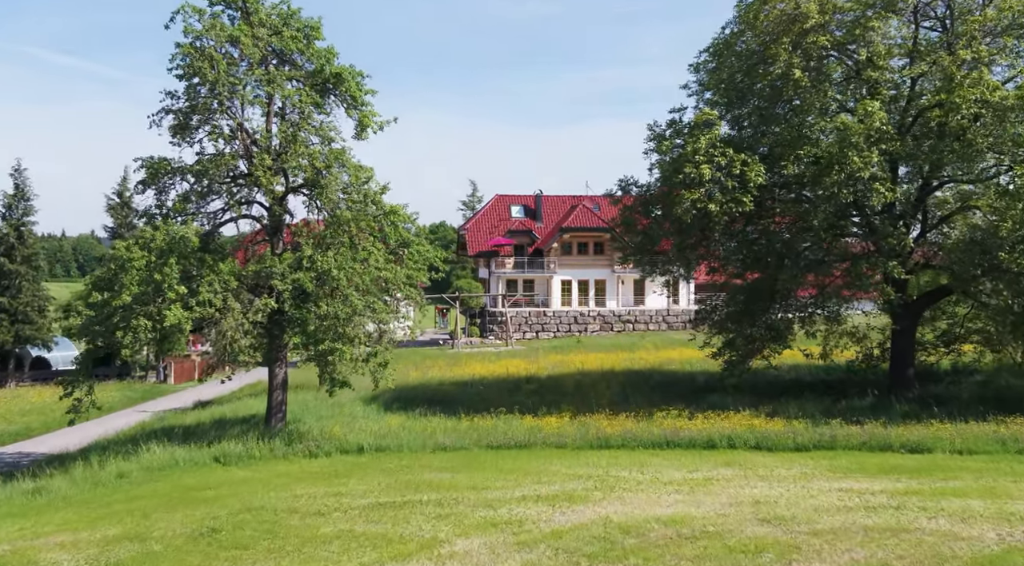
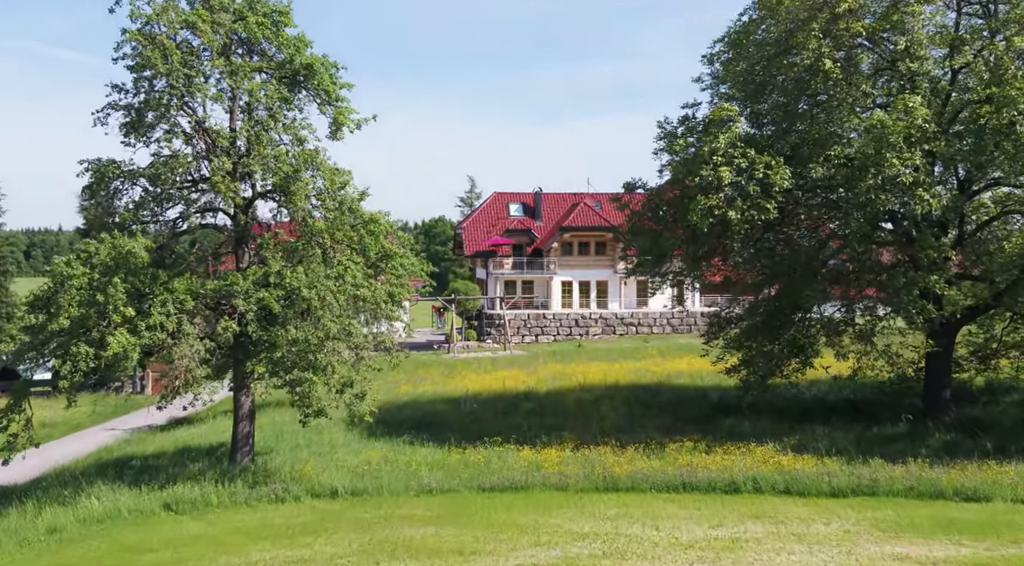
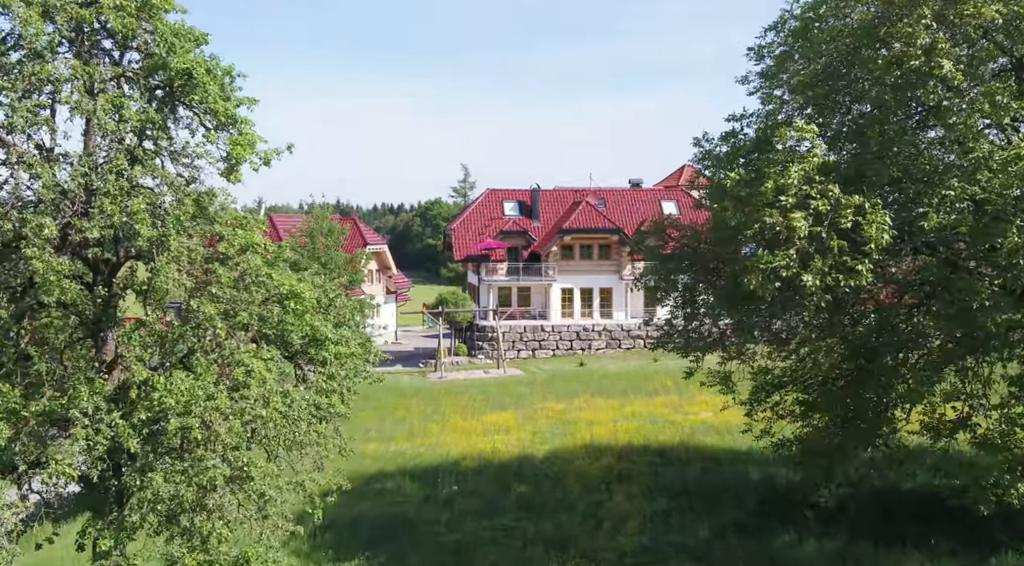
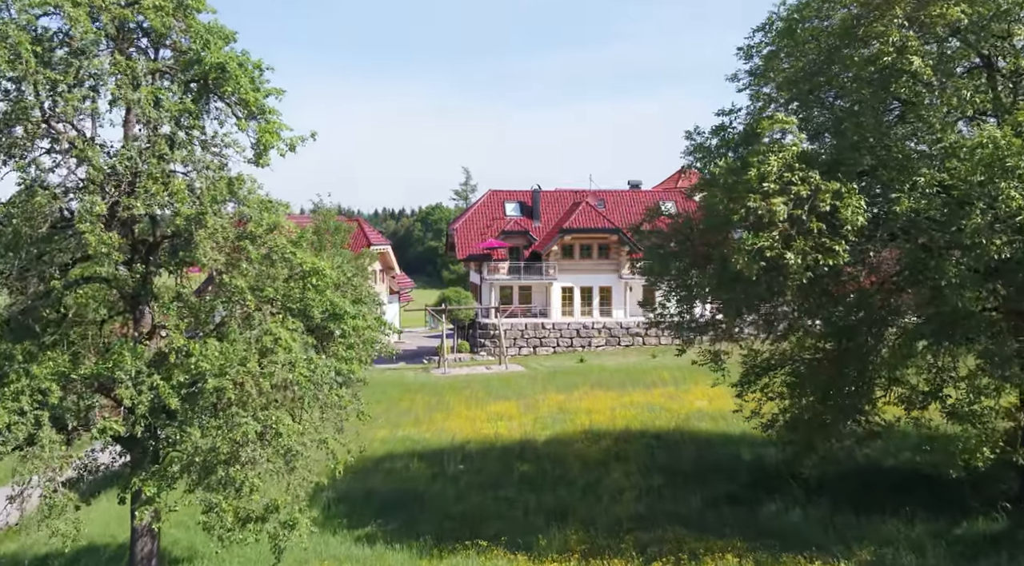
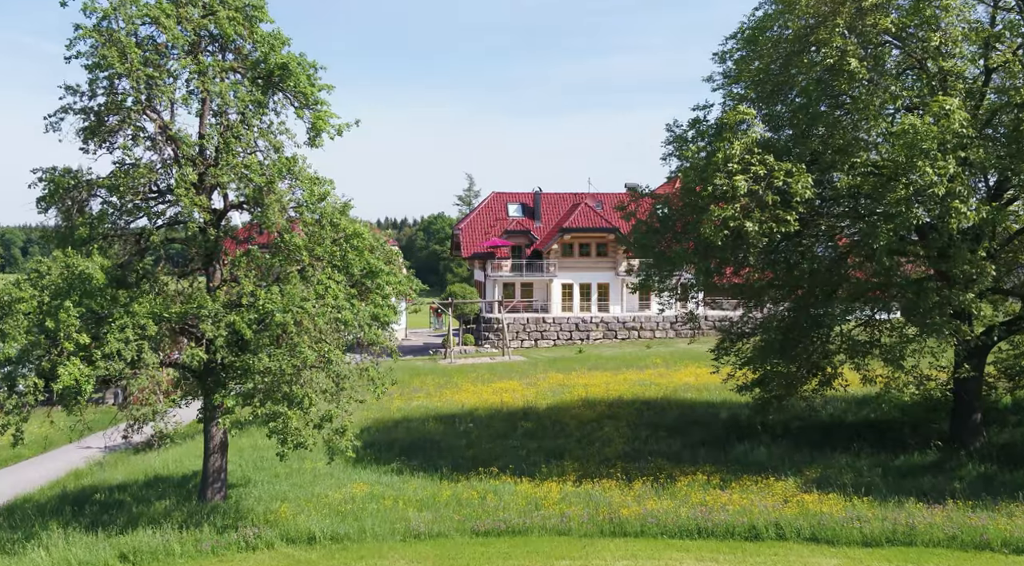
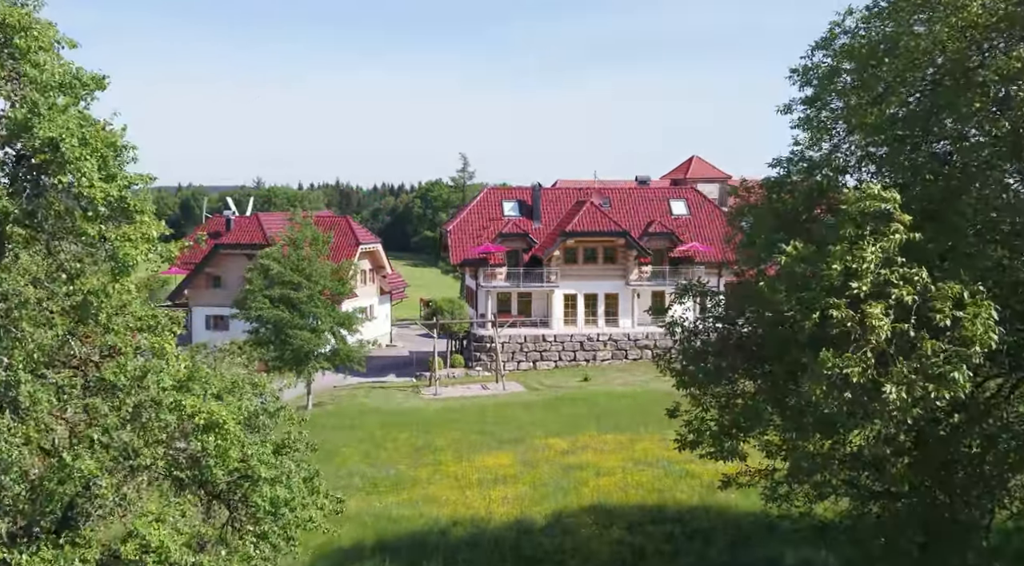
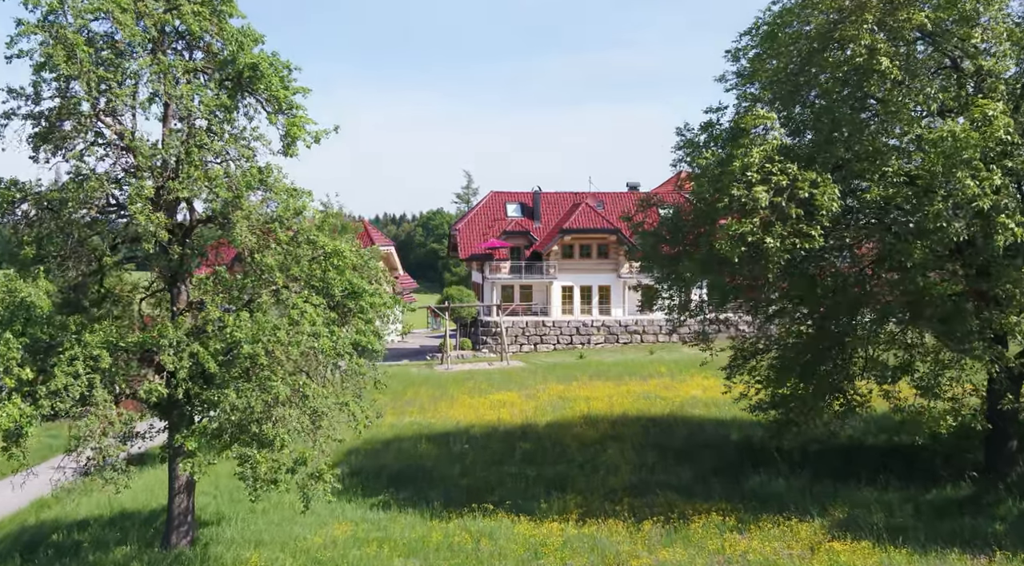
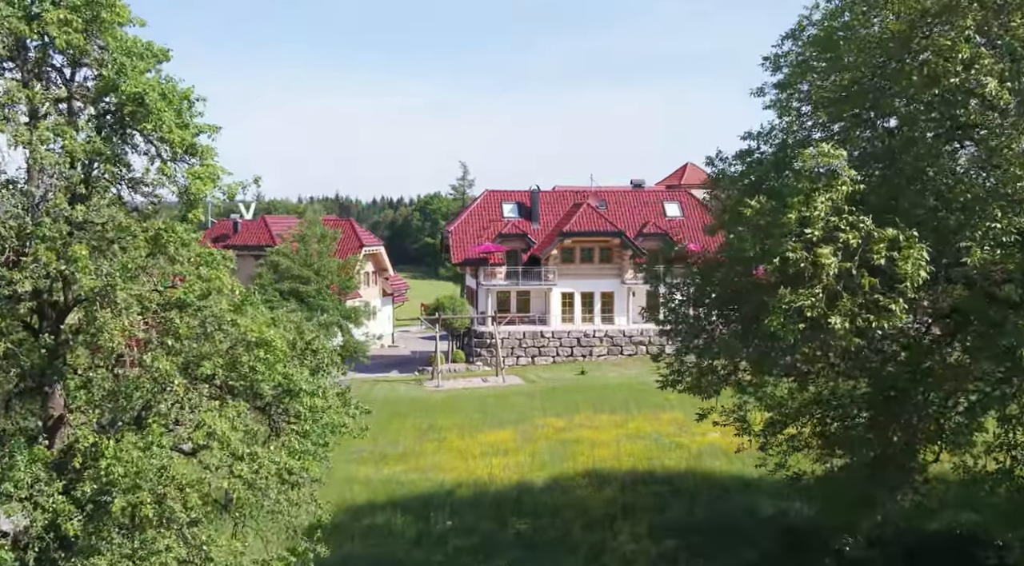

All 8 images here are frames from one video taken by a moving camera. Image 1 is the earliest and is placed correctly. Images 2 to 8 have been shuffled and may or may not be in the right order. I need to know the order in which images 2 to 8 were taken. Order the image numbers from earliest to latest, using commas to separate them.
2, 5, 7, 4, 3, 8, 6
